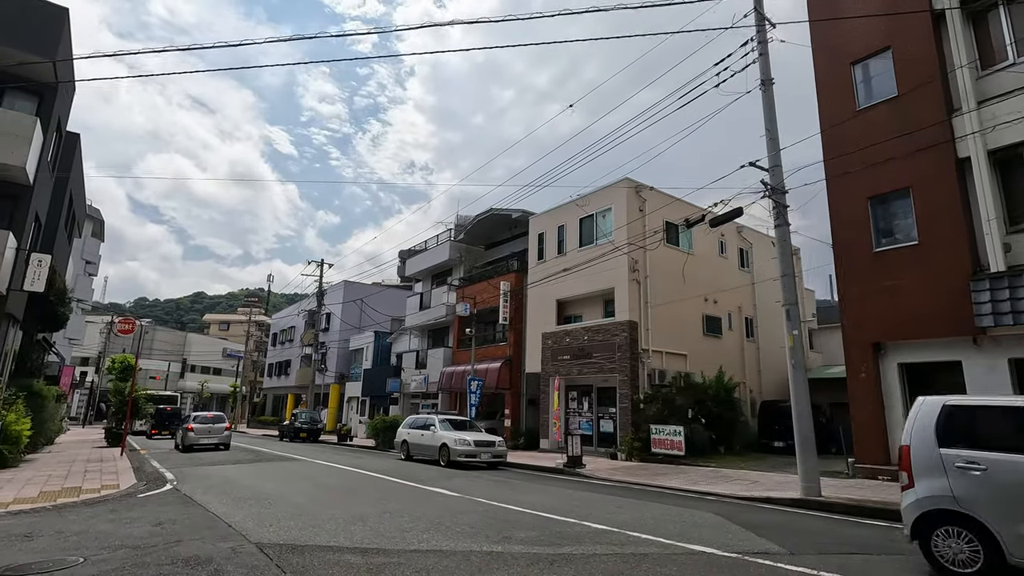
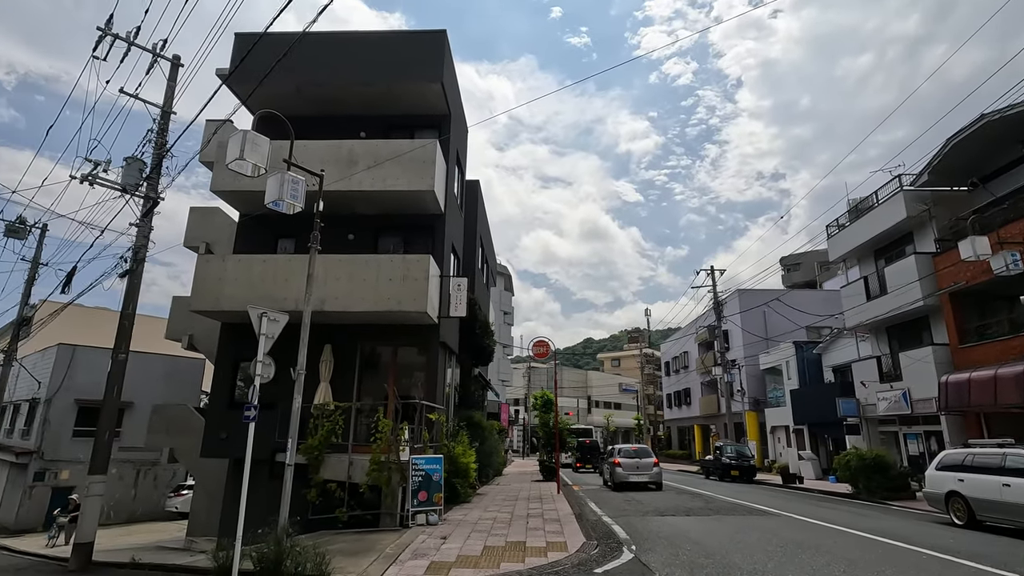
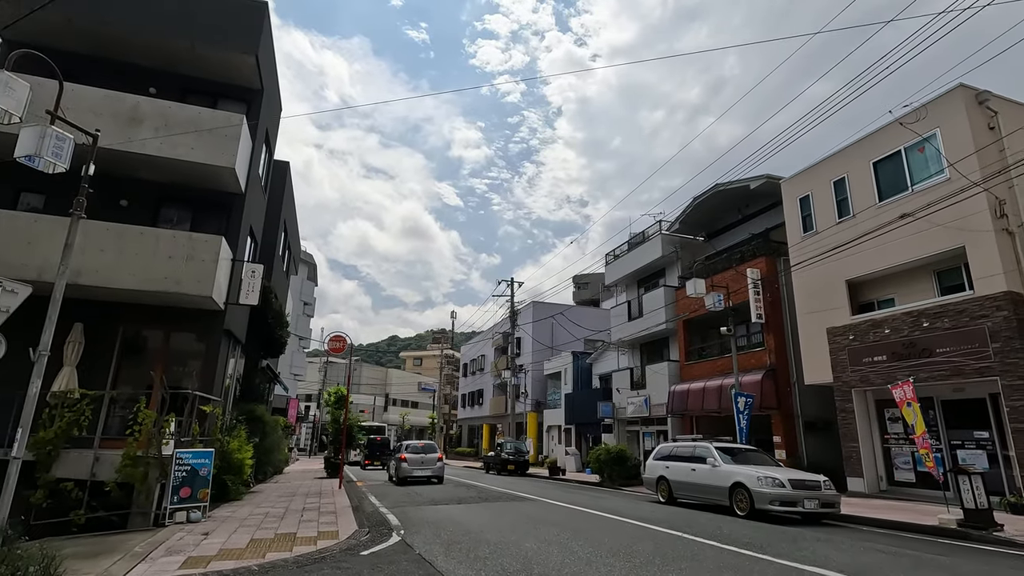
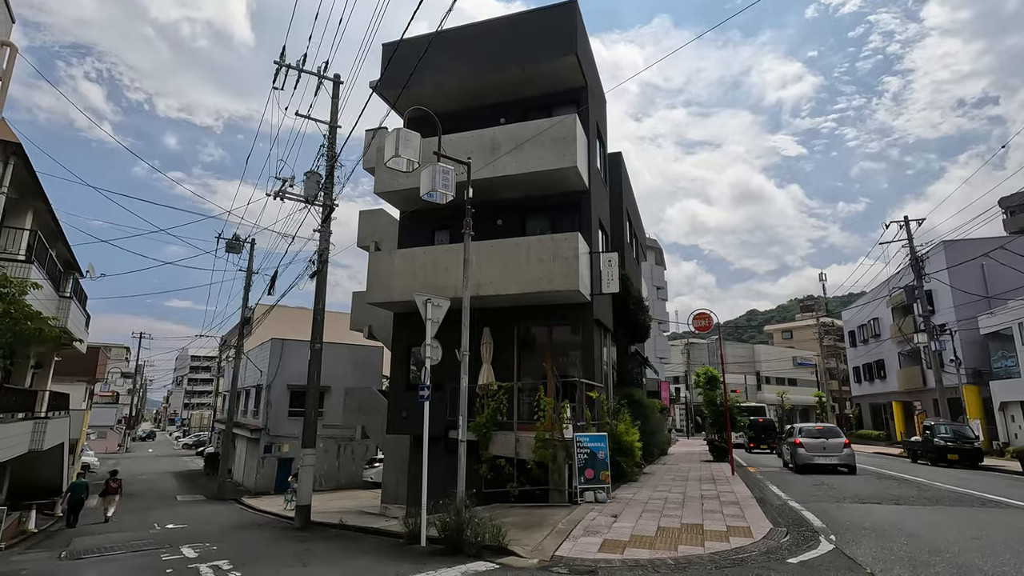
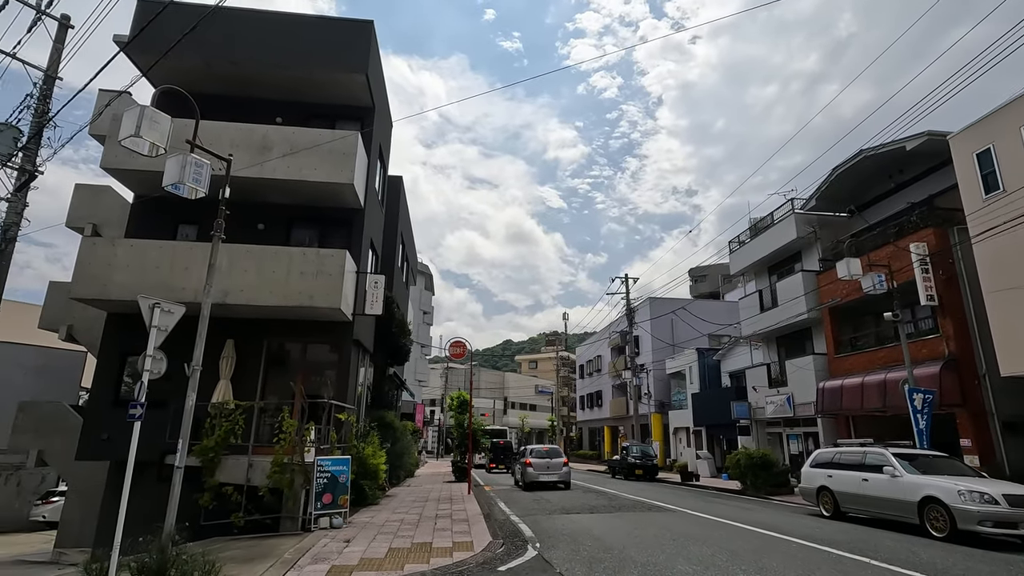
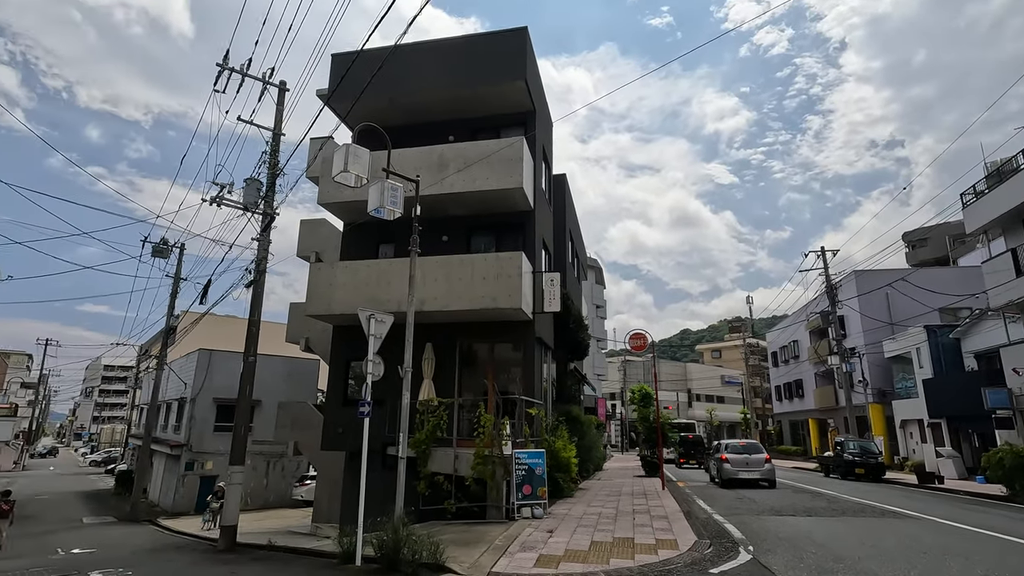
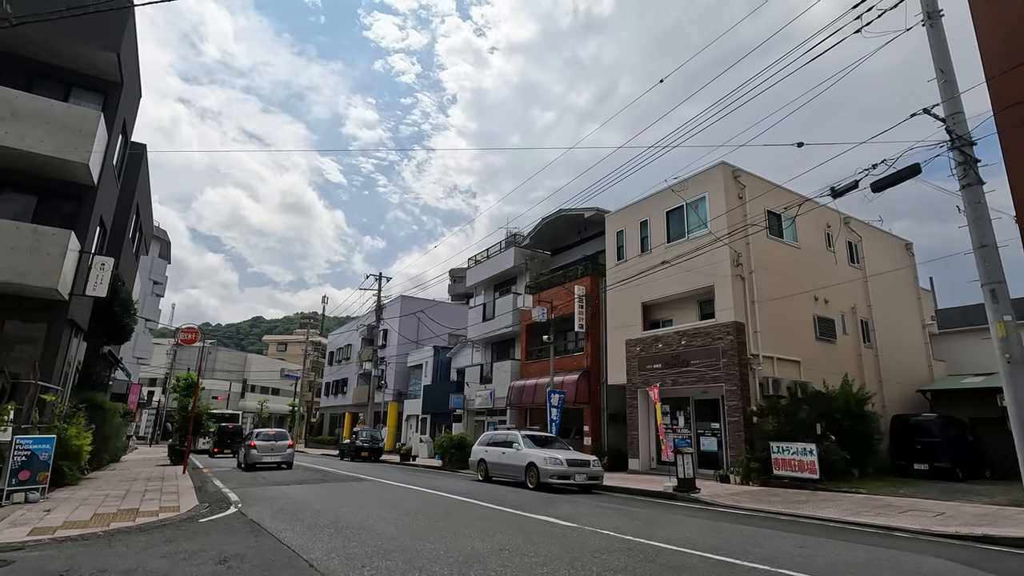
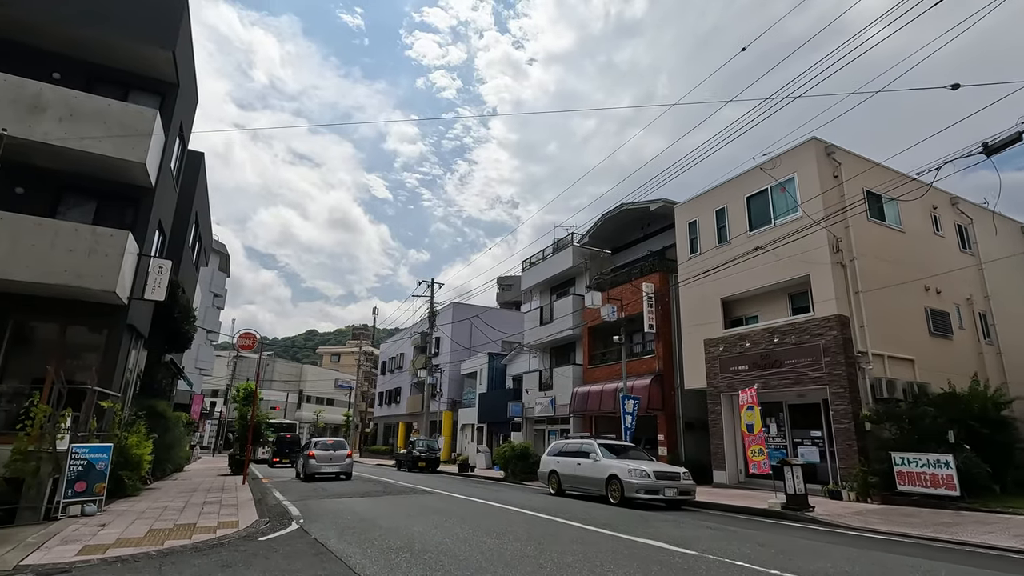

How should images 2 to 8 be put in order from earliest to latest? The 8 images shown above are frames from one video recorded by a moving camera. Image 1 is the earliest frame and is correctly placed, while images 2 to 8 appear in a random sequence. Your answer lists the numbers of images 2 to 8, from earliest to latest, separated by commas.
7, 8, 3, 5, 2, 6, 4
